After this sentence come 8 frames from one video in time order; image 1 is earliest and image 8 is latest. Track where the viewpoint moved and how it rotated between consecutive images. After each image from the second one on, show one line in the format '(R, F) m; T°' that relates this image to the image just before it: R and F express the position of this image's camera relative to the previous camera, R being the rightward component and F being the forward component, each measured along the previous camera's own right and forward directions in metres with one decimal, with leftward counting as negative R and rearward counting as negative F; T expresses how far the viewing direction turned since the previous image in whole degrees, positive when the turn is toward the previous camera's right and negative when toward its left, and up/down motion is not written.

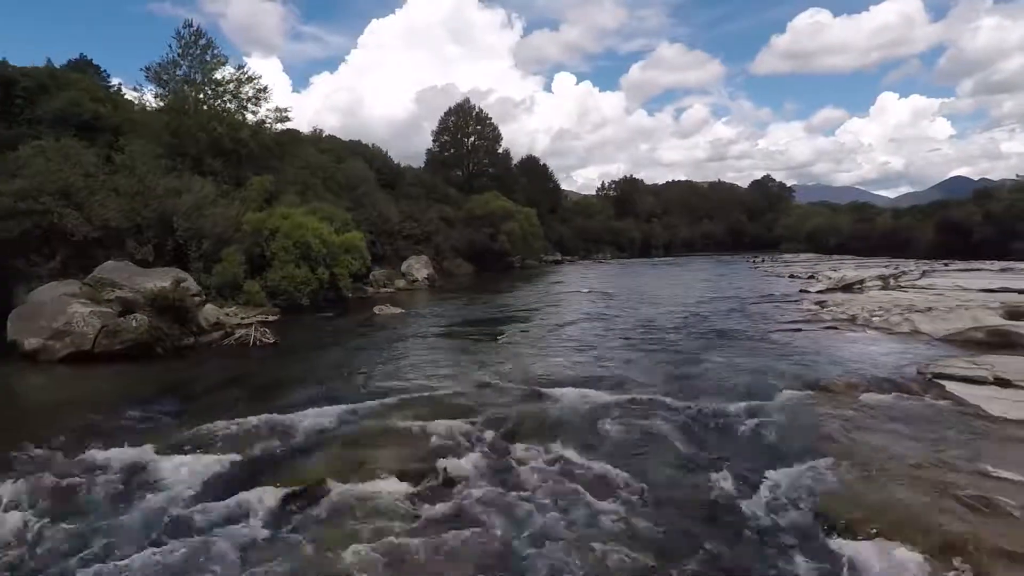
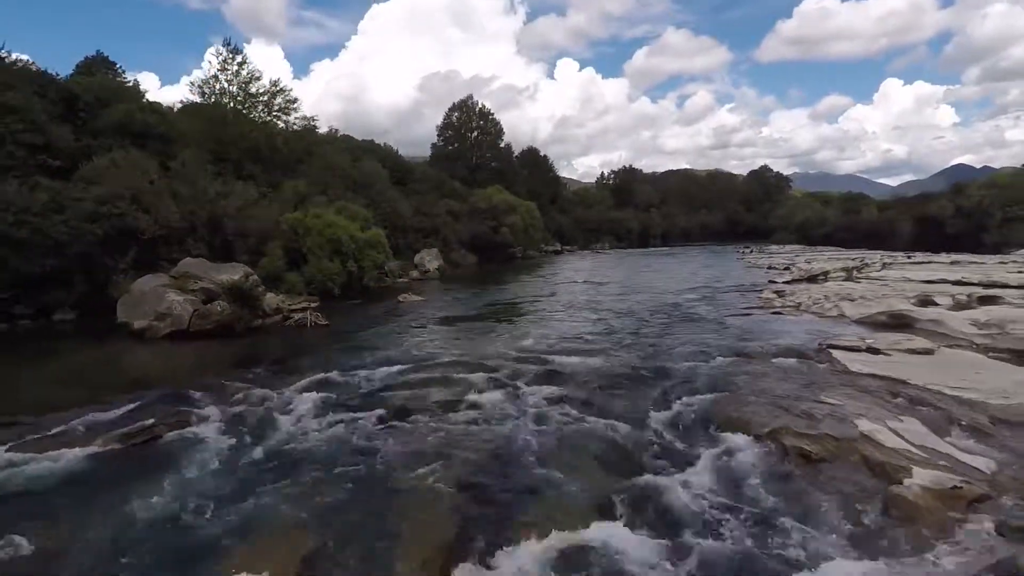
(-0.1, -3.6) m; 0°
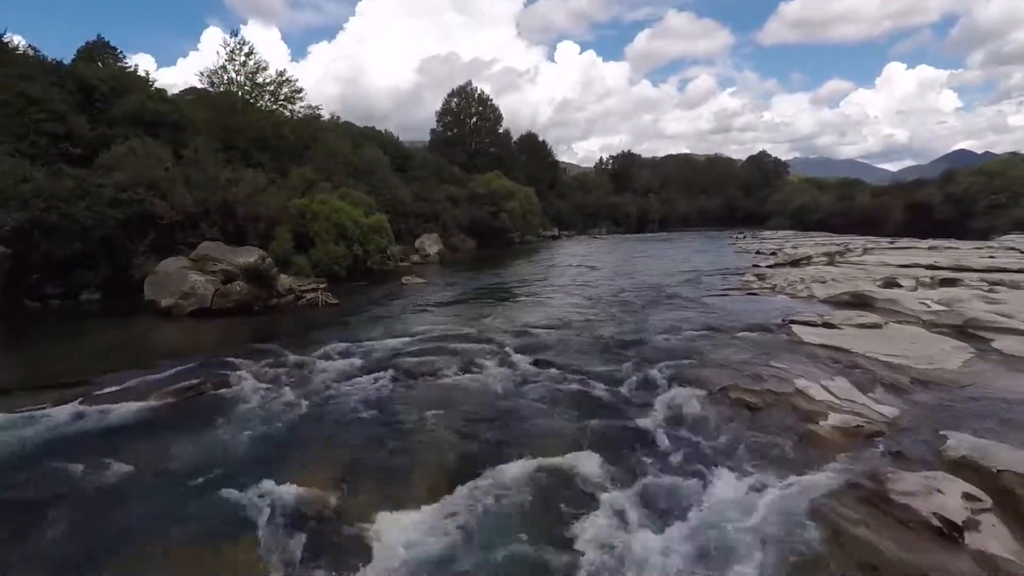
(+0.1, -1.5) m; 0°
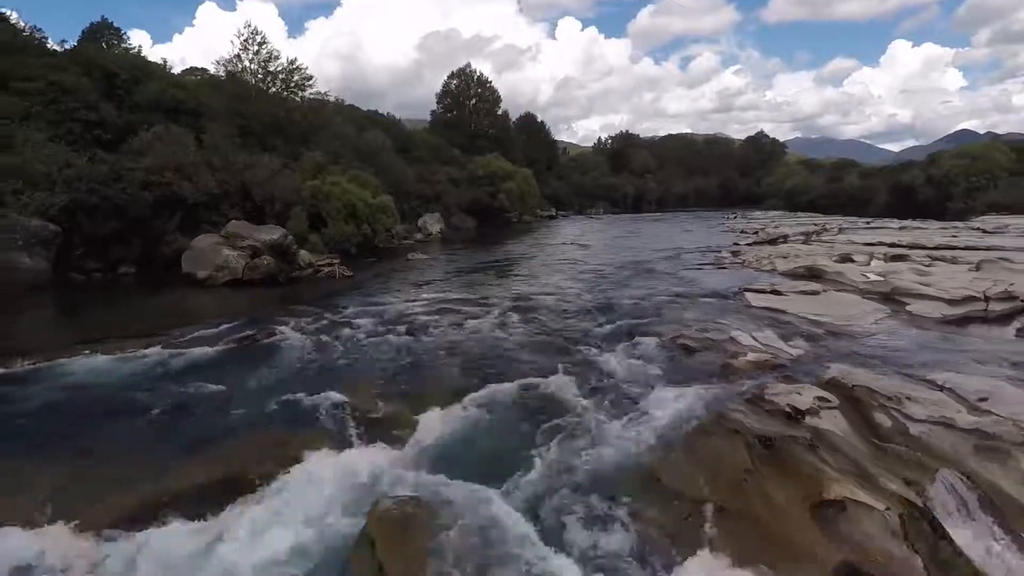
(+0.1, -2.5) m; 0°
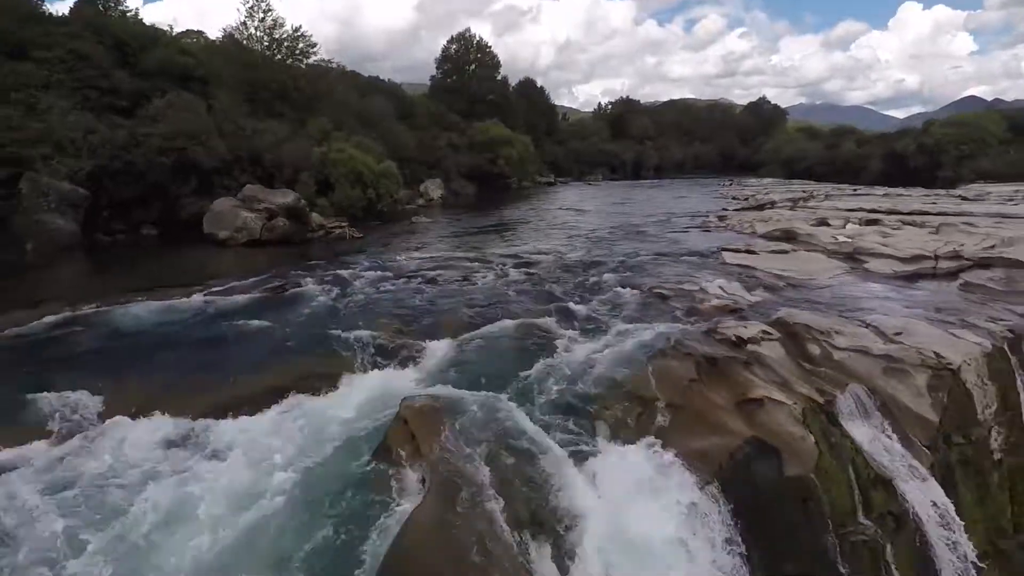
(0.0, -1.7) m; 0°
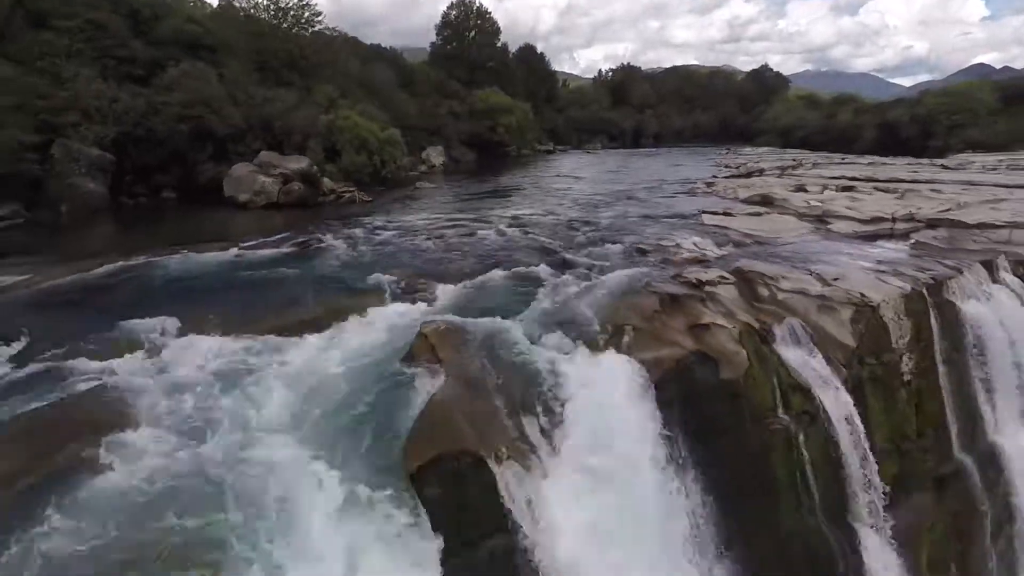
(0.0, -1.9) m; 0°
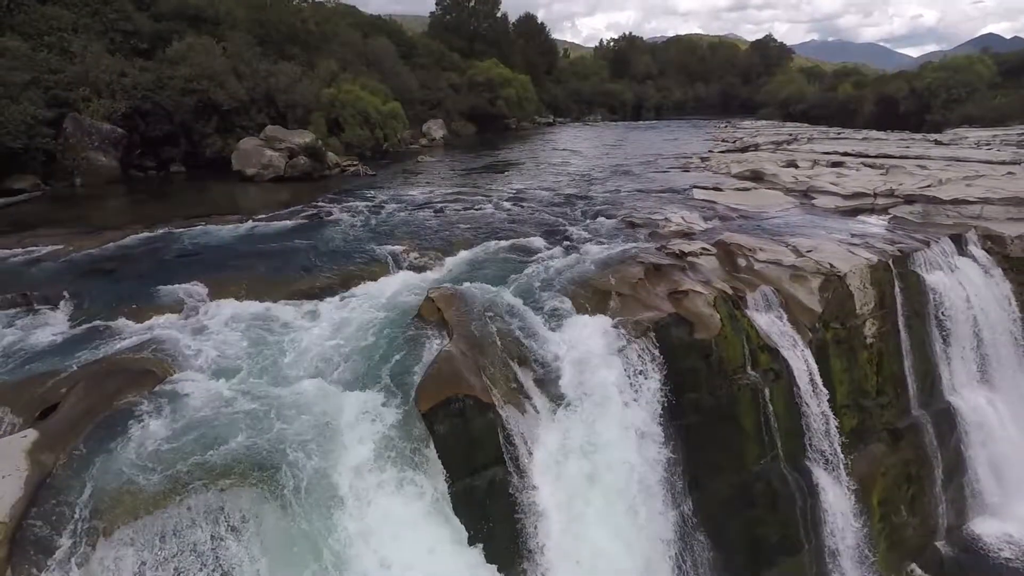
(0.0, -1.0) m; 0°
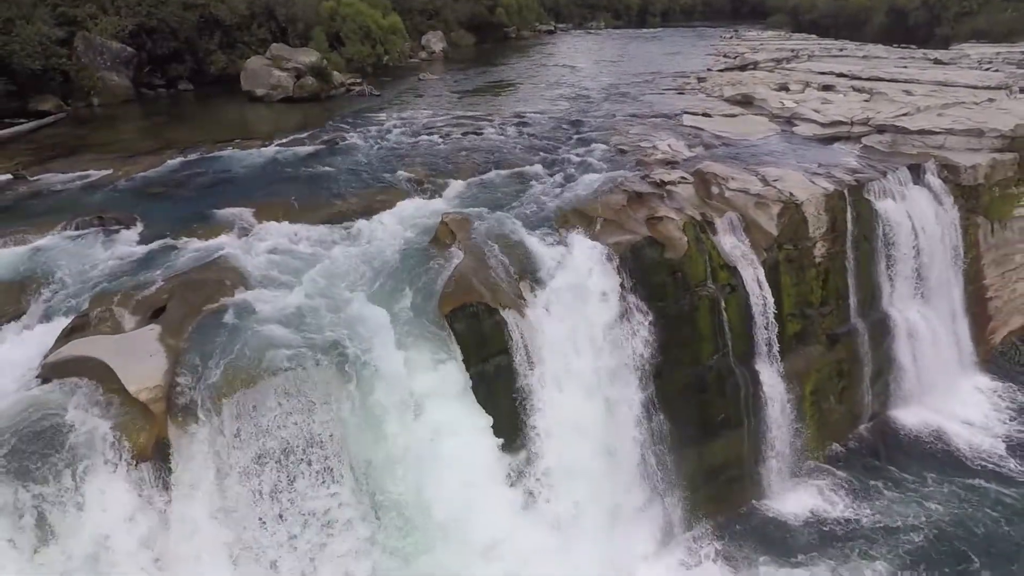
(-0.1, -2.0) m; 0°
